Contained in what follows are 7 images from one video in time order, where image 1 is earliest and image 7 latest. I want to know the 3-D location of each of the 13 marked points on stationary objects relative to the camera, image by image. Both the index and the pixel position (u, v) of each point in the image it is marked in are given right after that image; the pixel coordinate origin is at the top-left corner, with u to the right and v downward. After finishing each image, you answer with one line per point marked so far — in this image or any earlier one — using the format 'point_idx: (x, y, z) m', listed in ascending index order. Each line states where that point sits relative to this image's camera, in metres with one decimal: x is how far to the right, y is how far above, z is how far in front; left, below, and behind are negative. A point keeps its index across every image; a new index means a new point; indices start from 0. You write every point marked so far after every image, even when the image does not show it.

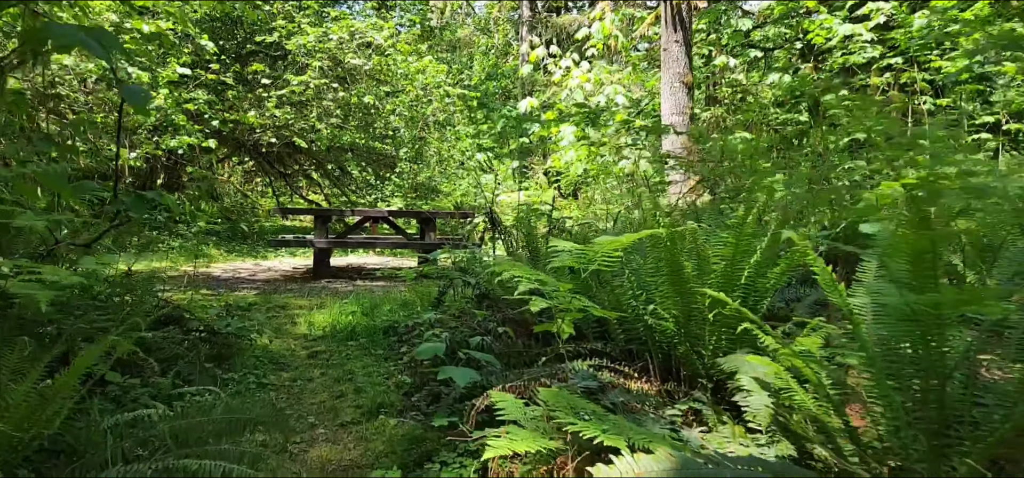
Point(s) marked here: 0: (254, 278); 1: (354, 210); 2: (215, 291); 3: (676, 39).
0: (-2.6, -0.4, +6.4) m
1: (-1.7, +0.3, +6.7) m
2: (-2.5, -0.4, +5.3) m
3: (+2.4, +2.9, +9.2) m
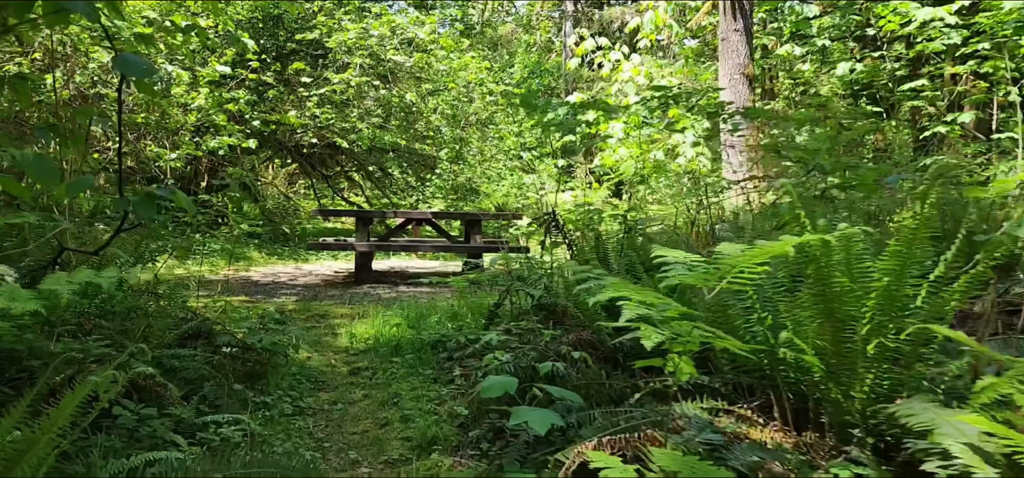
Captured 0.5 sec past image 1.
0: (-2.1, -0.4, +6.1) m
1: (-1.2, +0.3, +6.4) m
2: (-2.1, -0.5, +5.0) m
3: (+3.0, +2.9, +8.6) m
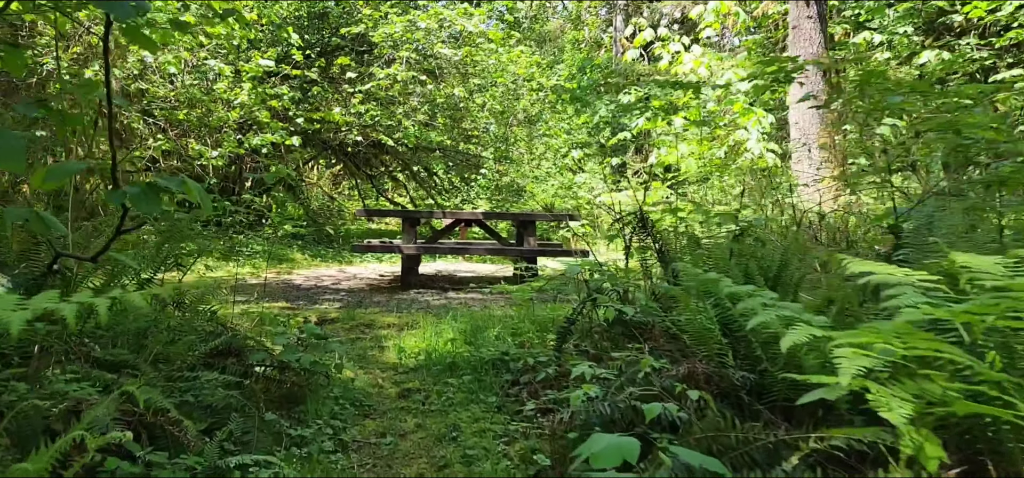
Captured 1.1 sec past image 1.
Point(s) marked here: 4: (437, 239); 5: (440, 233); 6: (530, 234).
0: (-1.6, -0.4, +5.7) m
1: (-0.6, +0.3, +5.9) m
2: (-1.6, -0.5, +4.6) m
3: (+3.7, +2.8, +7.9) m
4: (-0.7, 0.0, +6.2) m
5: (-0.7, +0.1, +6.2) m
6: (+0.2, 0.0, +6.0) m
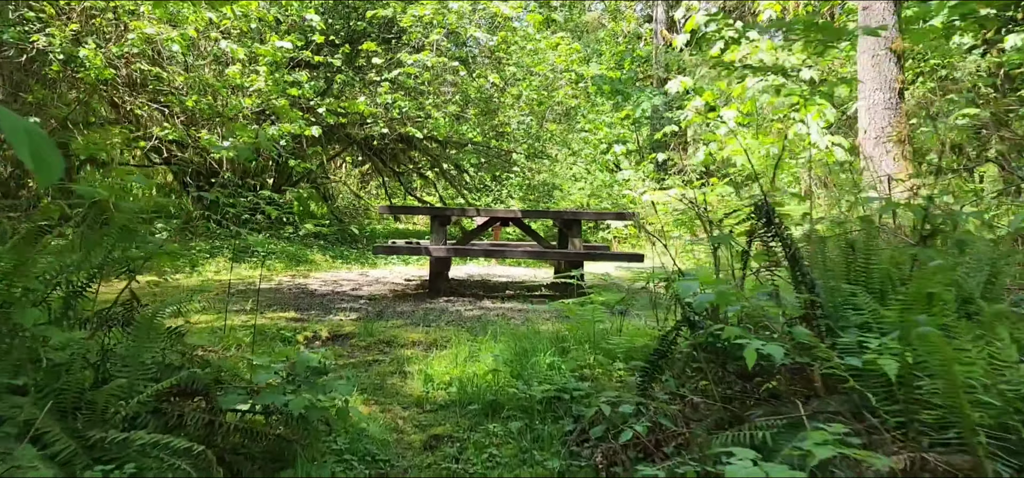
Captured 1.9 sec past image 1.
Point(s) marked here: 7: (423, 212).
0: (-1.2, -0.4, +5.1) m
1: (-0.3, +0.3, +5.2) m
2: (-1.3, -0.5, +4.0) m
3: (+4.2, +2.8, +7.0) m
4: (-0.4, 0.0, +5.5) m
5: (-0.4, +0.1, +5.5) m
6: (+0.5, 0.0, +5.3) m
7: (-0.7, +0.2, +5.2) m
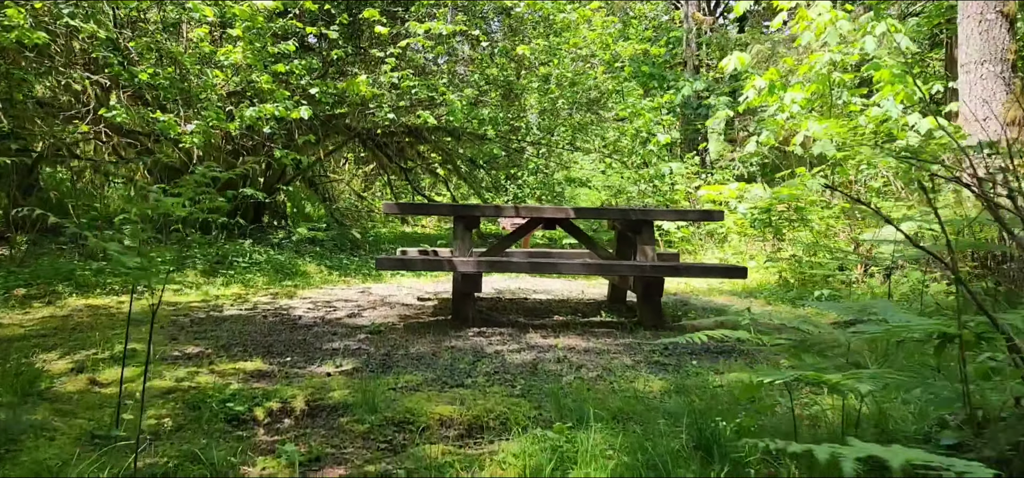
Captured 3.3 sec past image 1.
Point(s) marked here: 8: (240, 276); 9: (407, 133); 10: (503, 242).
0: (-0.9, -0.5, +3.7) m
1: (0.0, +0.2, +3.9) m
2: (-1.0, -0.5, +2.7) m
3: (+4.5, +2.8, +5.7) m
4: (-0.1, -0.1, +4.2) m
5: (0.0, 0.0, +4.2) m
6: (+0.8, 0.0, +4.0) m
7: (-0.4, +0.2, +3.8) m
8: (-2.5, -0.4, +5.8) m
9: (-1.5, +1.5, +8.8) m
10: (-0.1, 0.0, +4.2) m
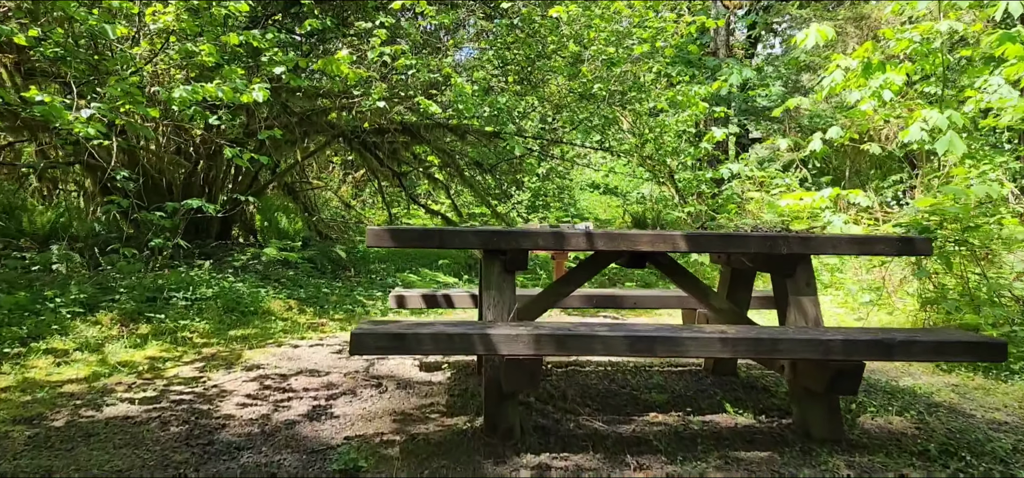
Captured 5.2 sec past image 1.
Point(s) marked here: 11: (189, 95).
0: (-0.7, -0.7, +2.2) m
1: (+0.3, 0.0, +2.4) m
2: (-0.7, -0.7, +1.1) m
3: (+4.7, +2.6, +4.2) m
4: (+0.2, -0.2, +2.6) m
5: (+0.2, -0.2, +2.6) m
6: (+1.1, -0.2, +2.4) m
7: (-0.2, 0.0, +2.3) m
8: (-2.3, -0.6, +4.2) m
9: (-1.3, +1.2, +7.3) m
10: (+0.2, -0.2, +2.6) m
11: (-2.1, +0.9, +4.2) m
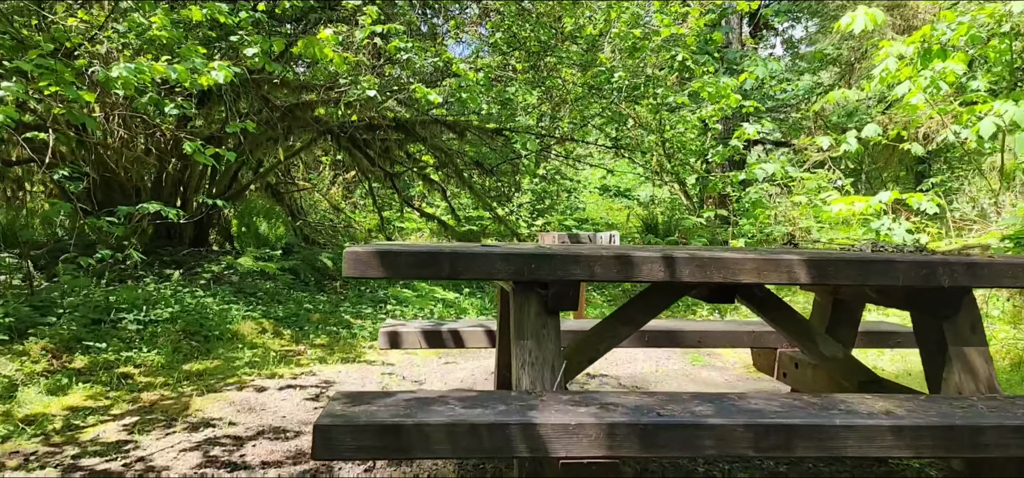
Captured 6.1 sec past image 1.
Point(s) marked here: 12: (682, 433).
0: (-0.6, -0.7, +1.4) m
1: (+0.4, 0.0, +1.6) m
2: (-0.6, -0.8, +0.4) m
3: (+4.8, +2.5, +3.6) m
4: (+0.3, -0.3, +1.9) m
5: (+0.3, -0.3, +1.9) m
6: (+1.2, -0.3, +1.7) m
7: (-0.1, -0.1, +1.6) m
8: (-2.2, -0.6, +3.4) m
9: (-1.2, +1.2, +6.5) m
10: (+0.3, -0.3, +1.9) m
11: (-2.0, +0.9, +3.4) m
12: (+0.3, -0.4, +1.3) m
